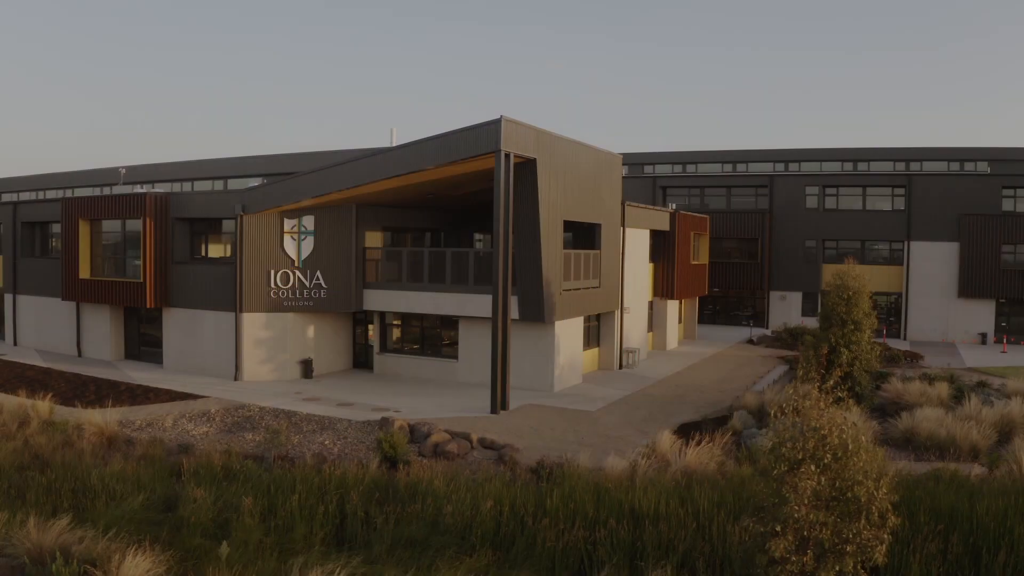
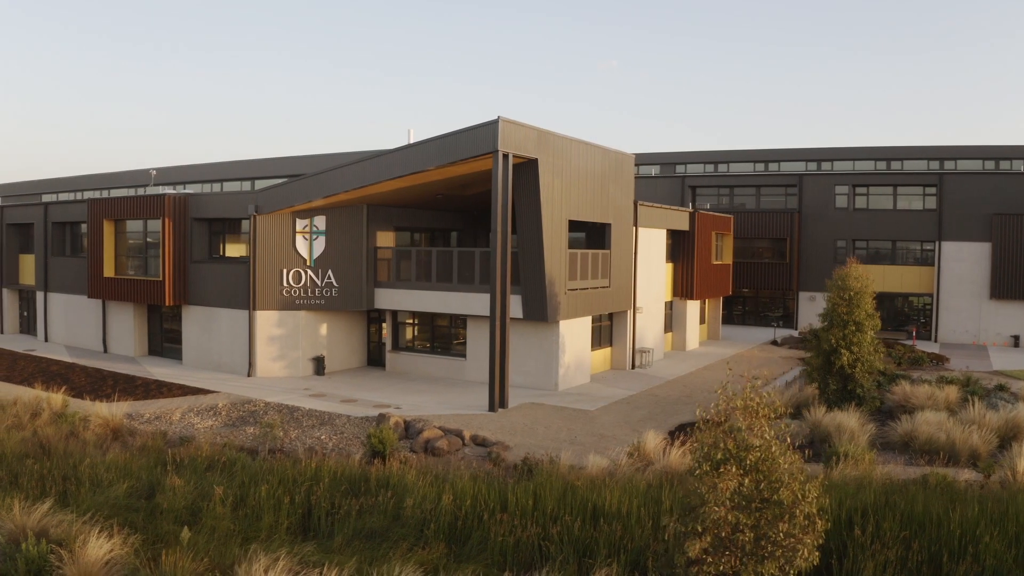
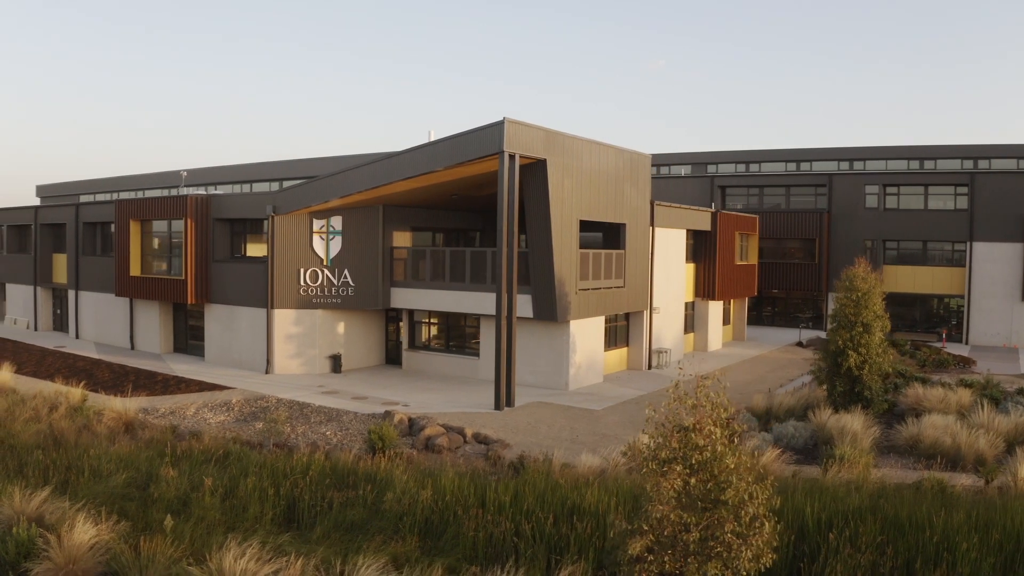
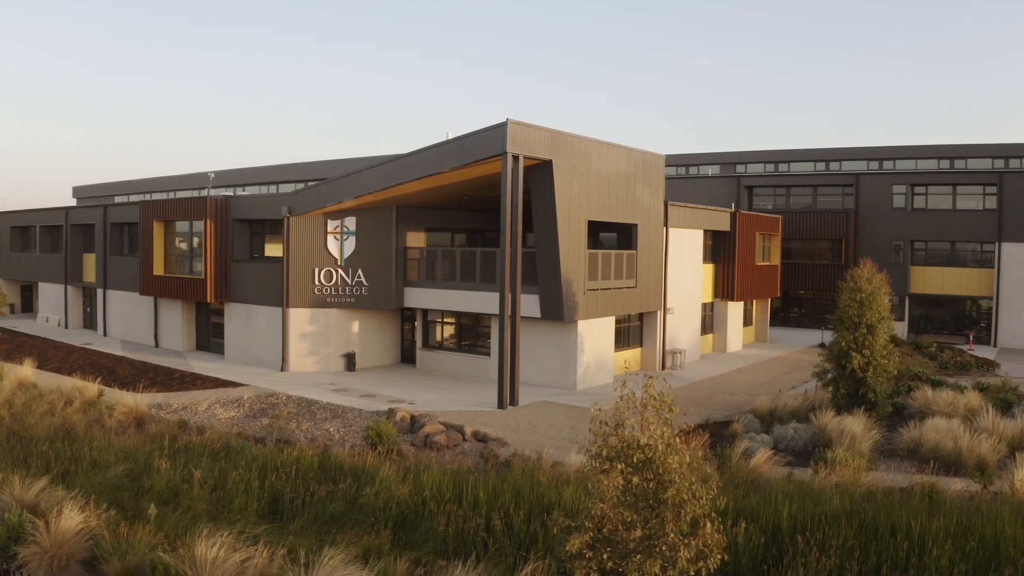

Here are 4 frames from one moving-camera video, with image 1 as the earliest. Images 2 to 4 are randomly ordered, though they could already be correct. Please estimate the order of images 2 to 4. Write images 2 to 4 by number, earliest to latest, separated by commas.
2, 3, 4
